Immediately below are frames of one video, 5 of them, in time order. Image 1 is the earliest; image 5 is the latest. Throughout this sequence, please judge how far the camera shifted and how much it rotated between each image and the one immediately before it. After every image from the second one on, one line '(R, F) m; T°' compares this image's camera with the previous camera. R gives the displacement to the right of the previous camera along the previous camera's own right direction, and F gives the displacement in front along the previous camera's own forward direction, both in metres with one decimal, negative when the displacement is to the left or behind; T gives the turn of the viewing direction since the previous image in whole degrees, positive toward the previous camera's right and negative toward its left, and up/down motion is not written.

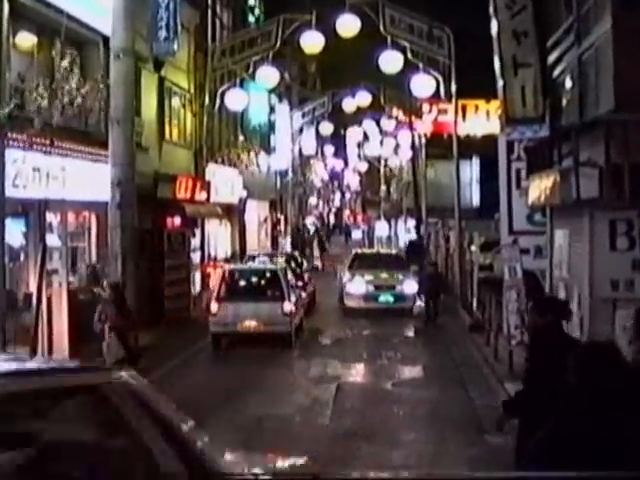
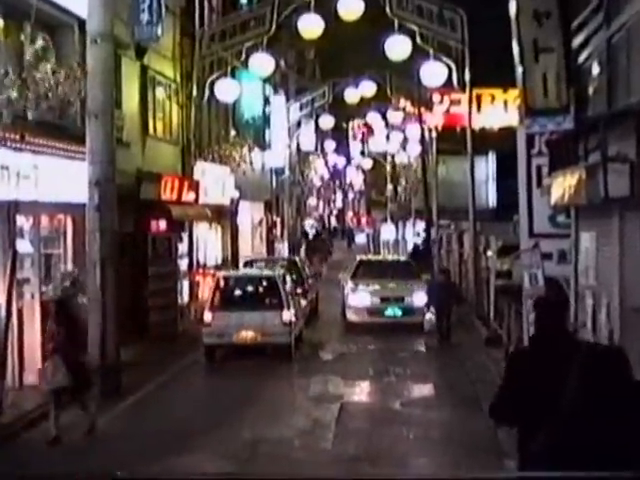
(0.0, +2.4) m; 0°
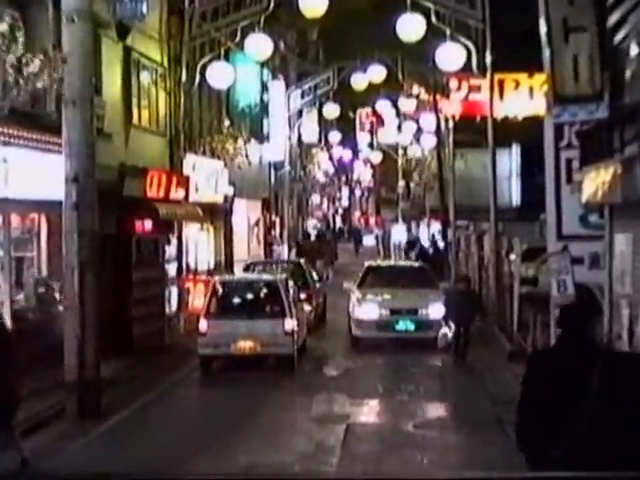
(0.0, +2.4) m; 0°
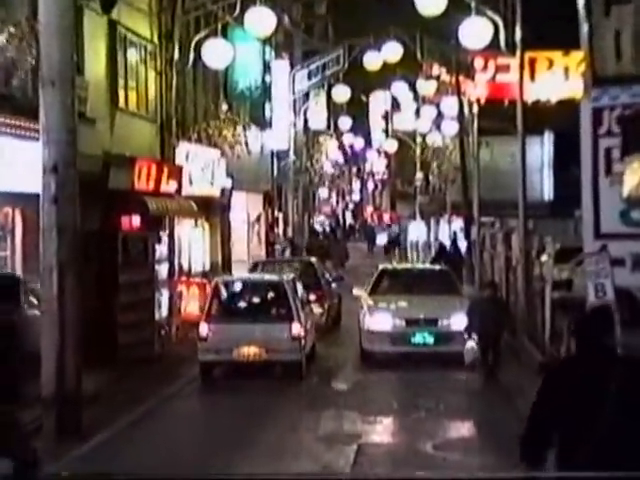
(0.0, +2.2) m; 0°
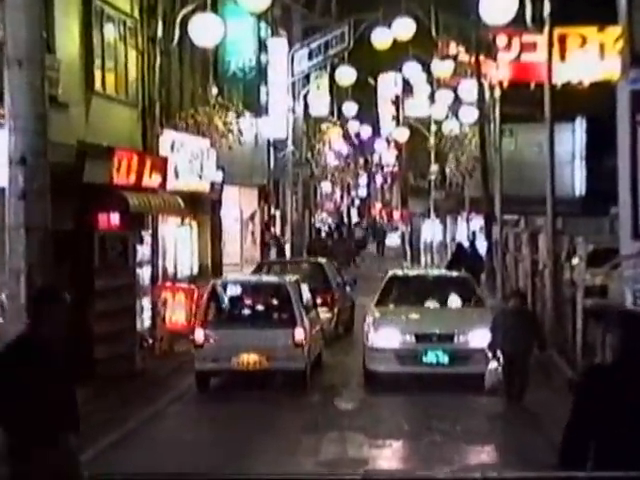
(+0.1, +2.1) m; 0°
